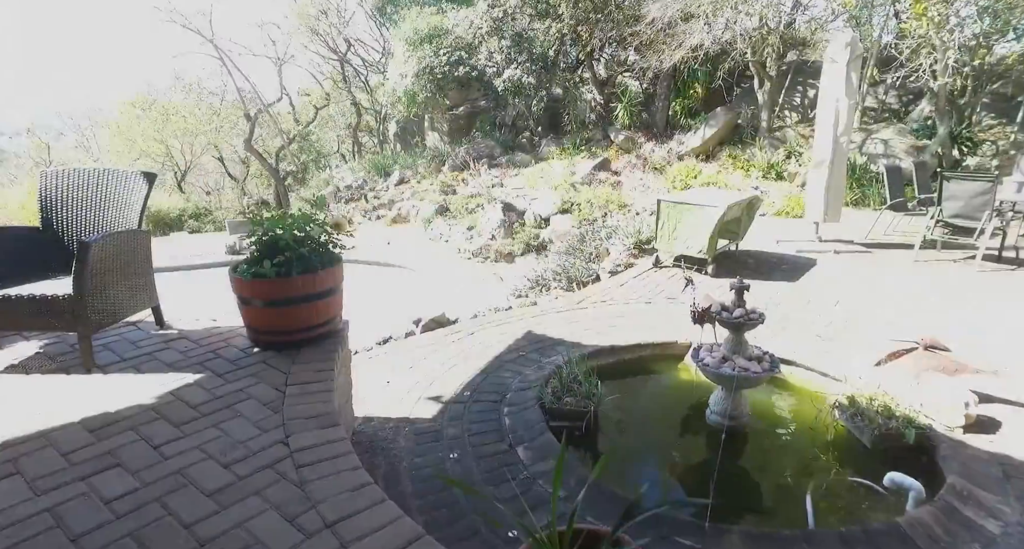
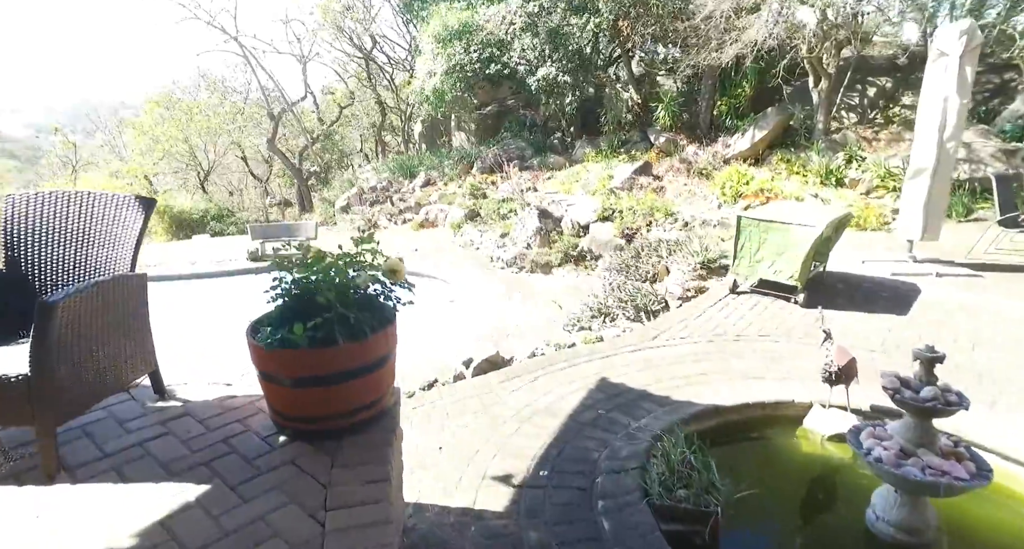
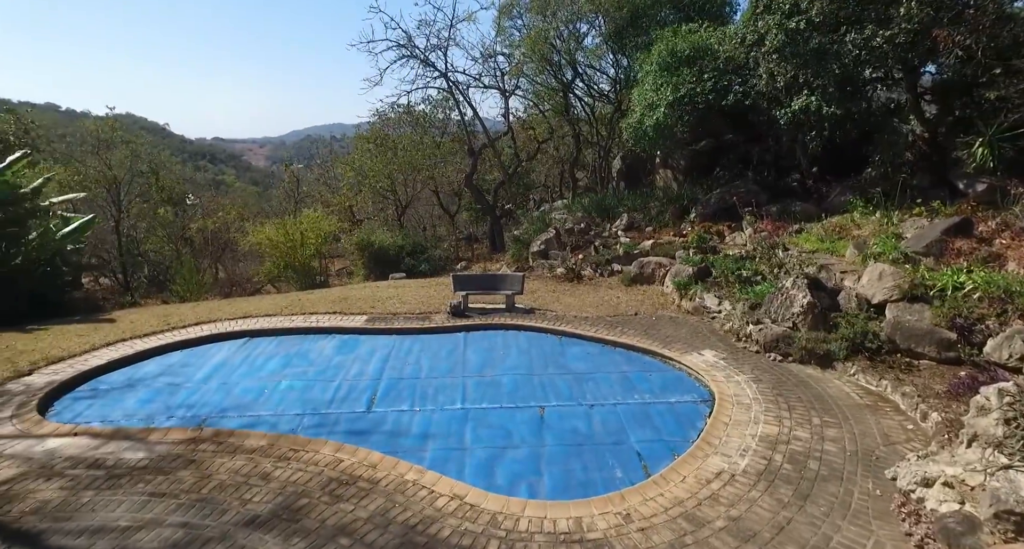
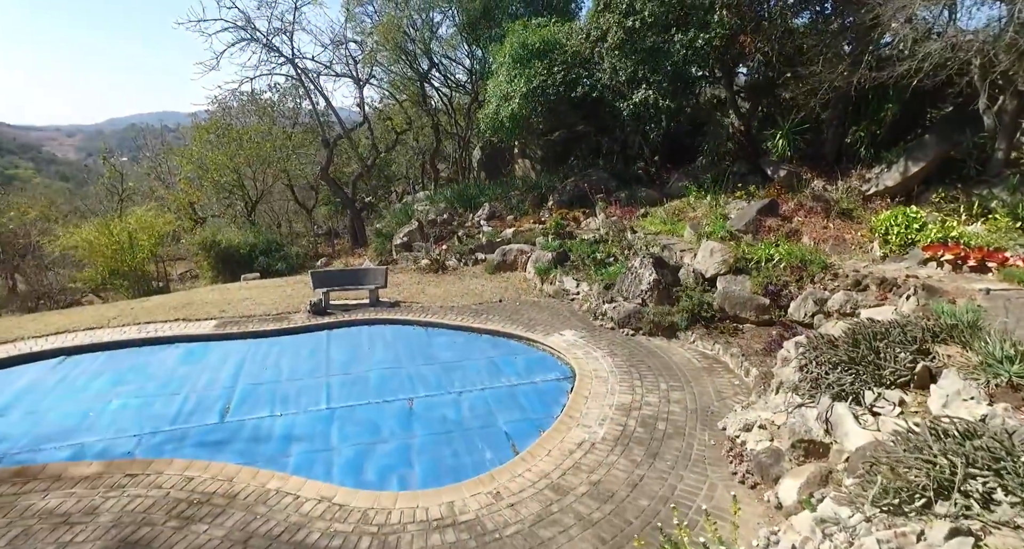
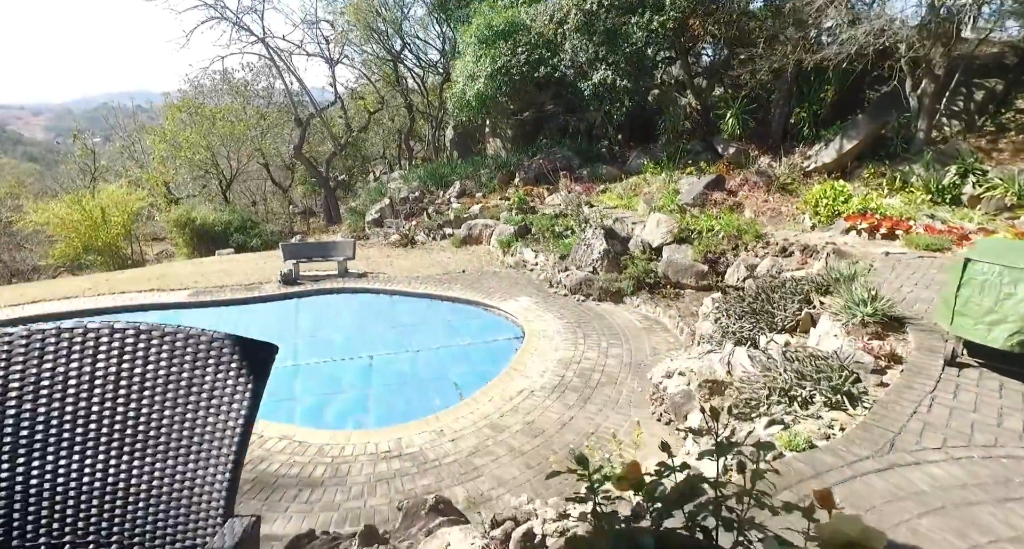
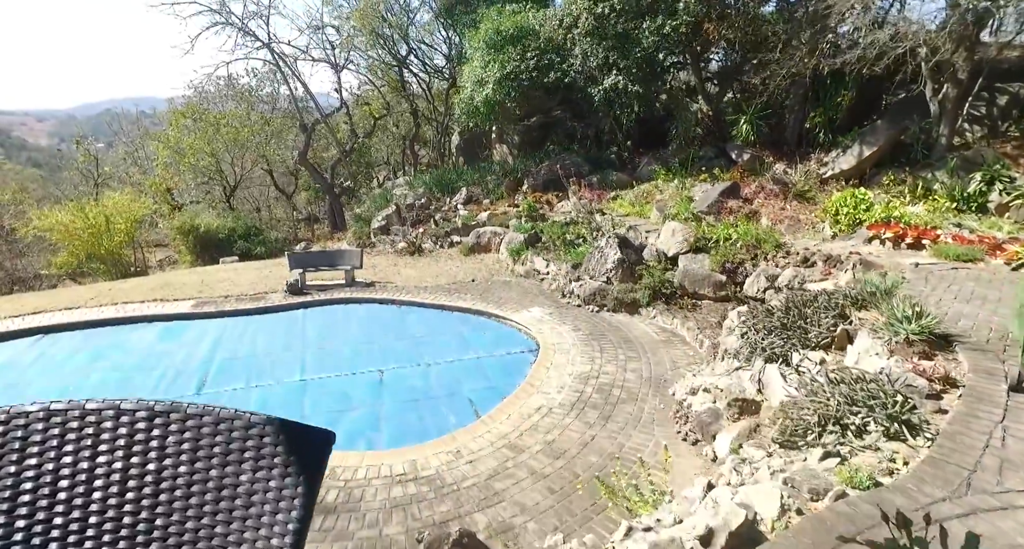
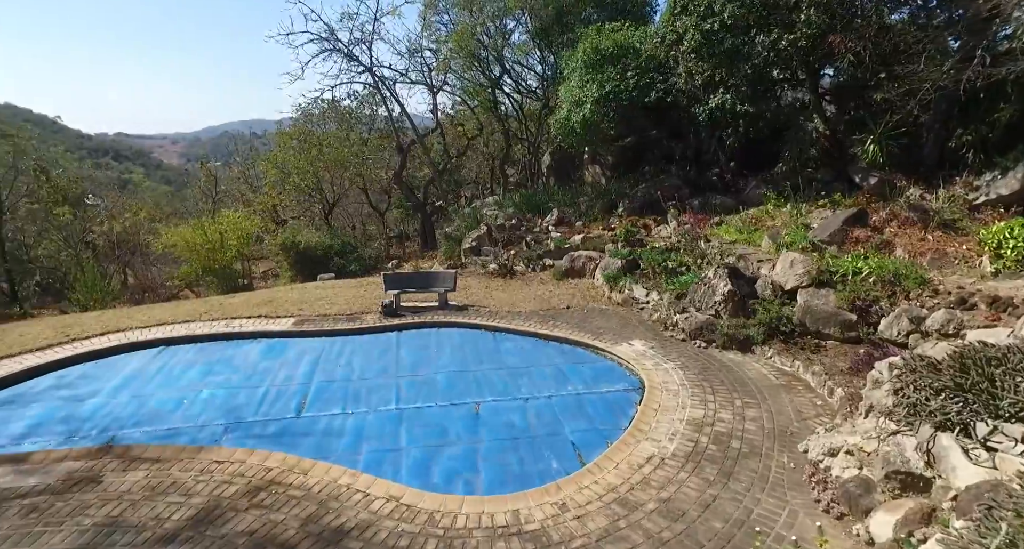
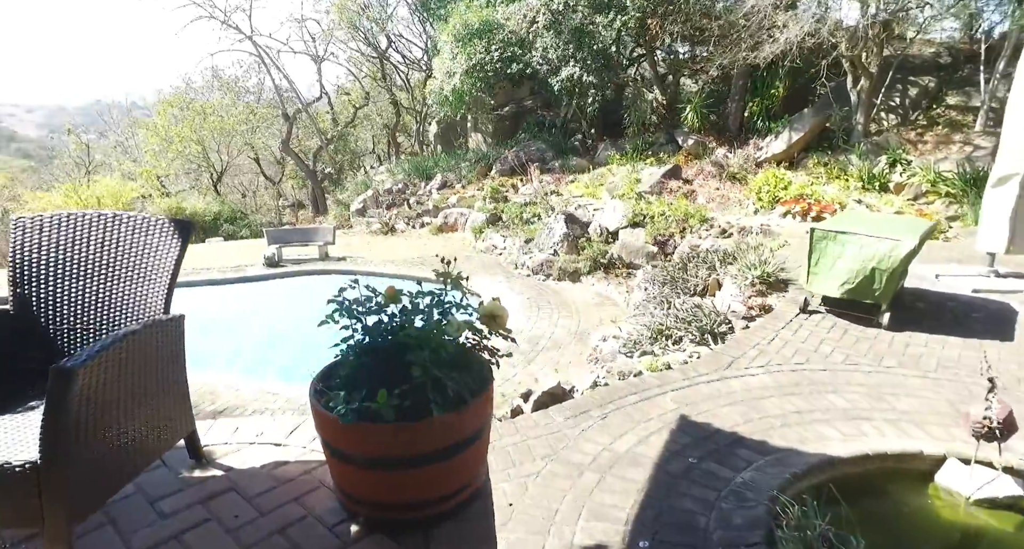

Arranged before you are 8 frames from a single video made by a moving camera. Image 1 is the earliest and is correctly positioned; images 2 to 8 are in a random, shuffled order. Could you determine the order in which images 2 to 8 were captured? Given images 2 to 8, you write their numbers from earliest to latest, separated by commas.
2, 8, 5, 6, 4, 7, 3
